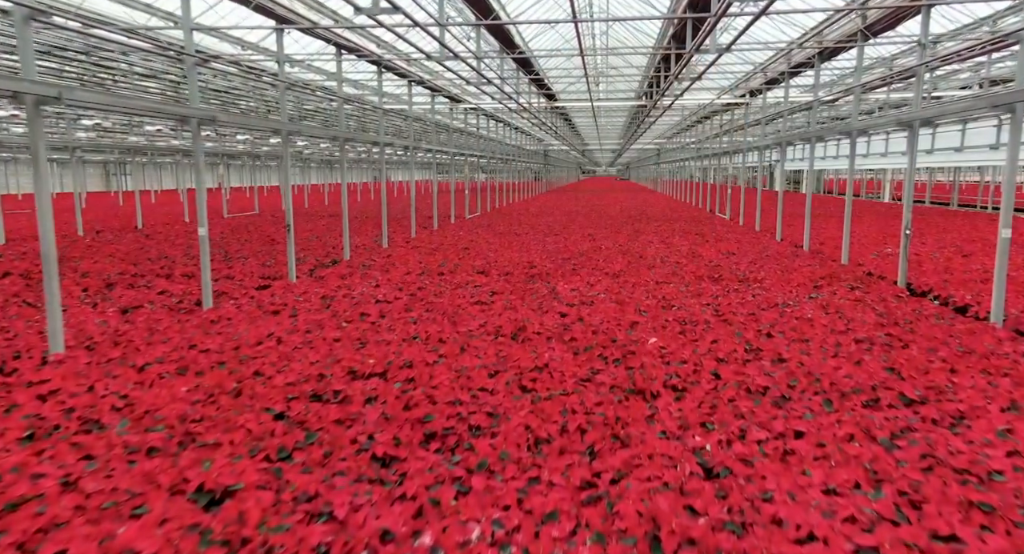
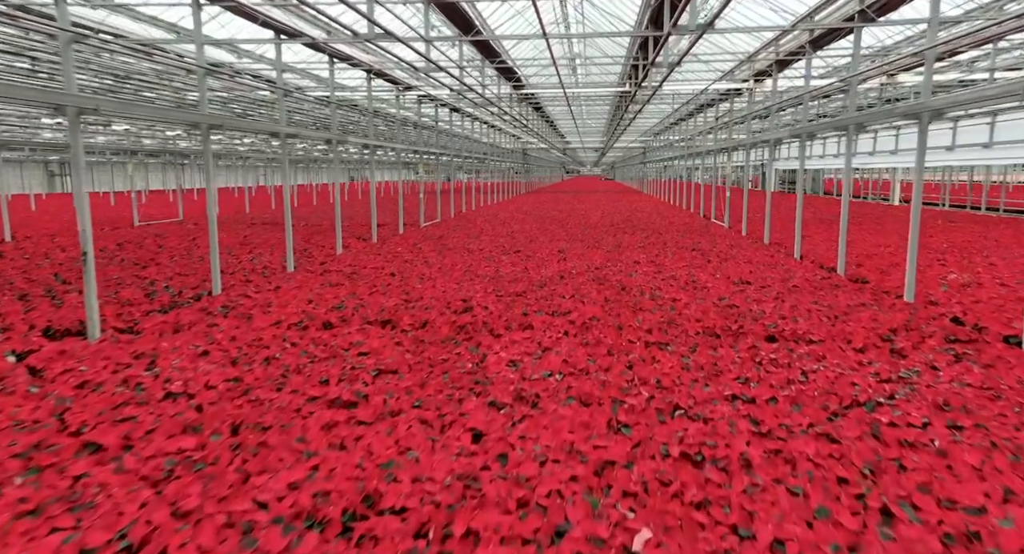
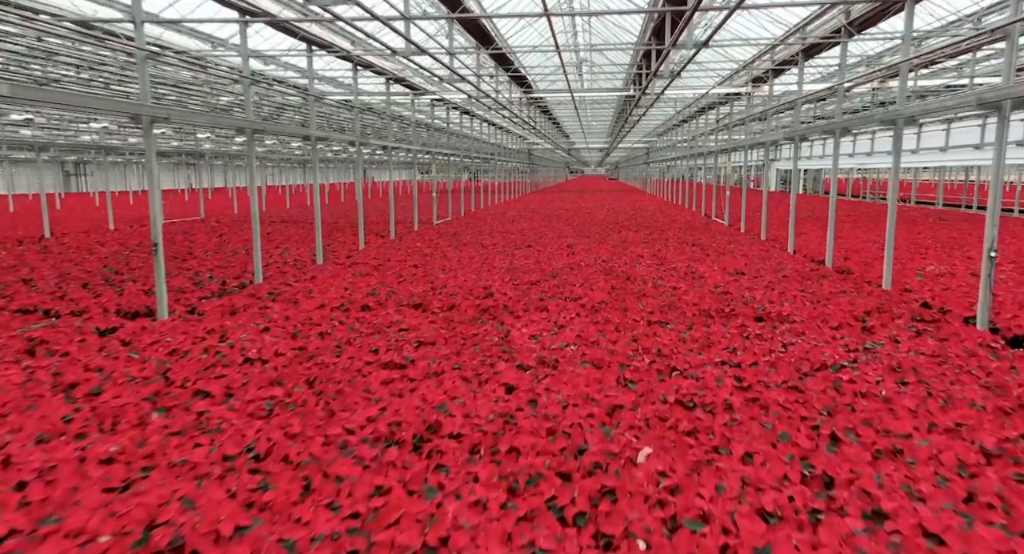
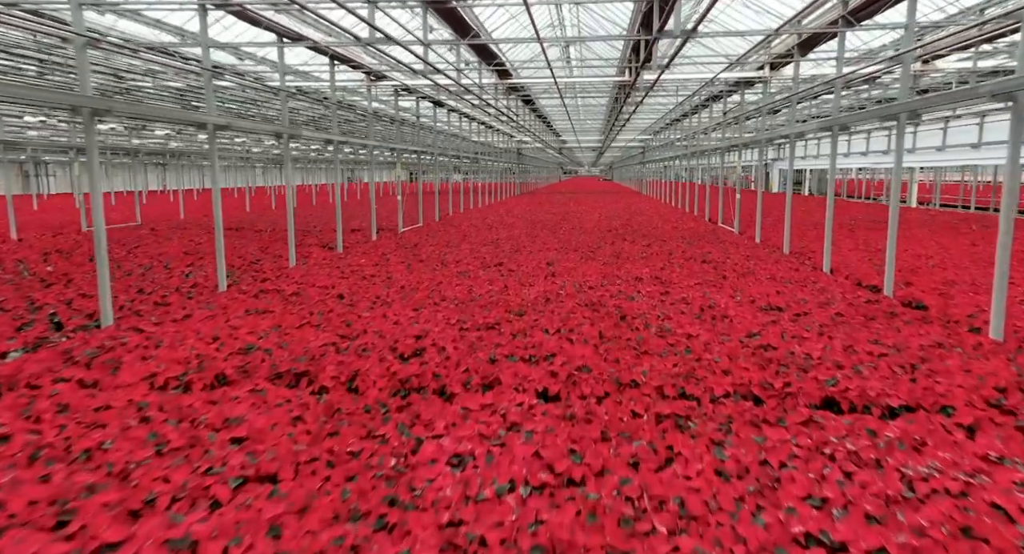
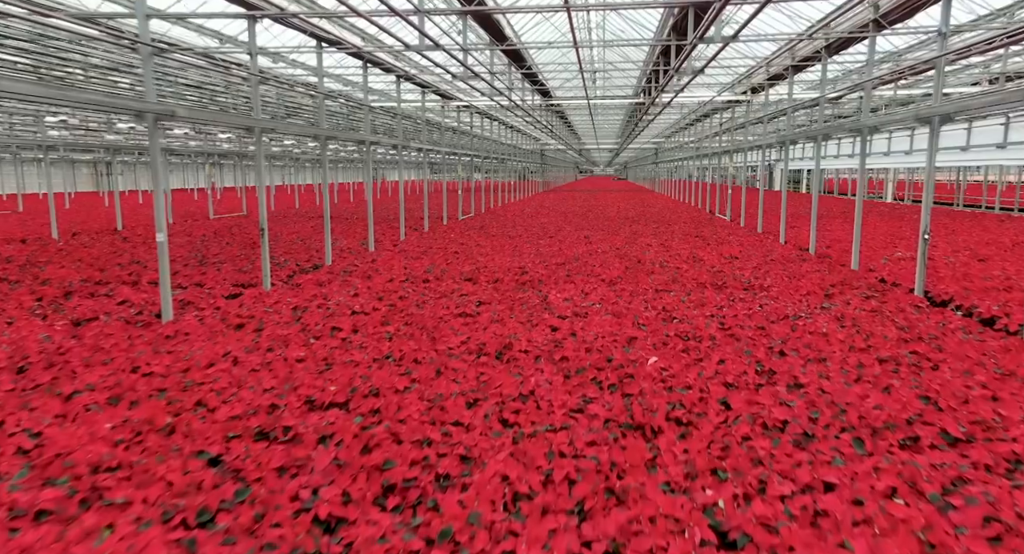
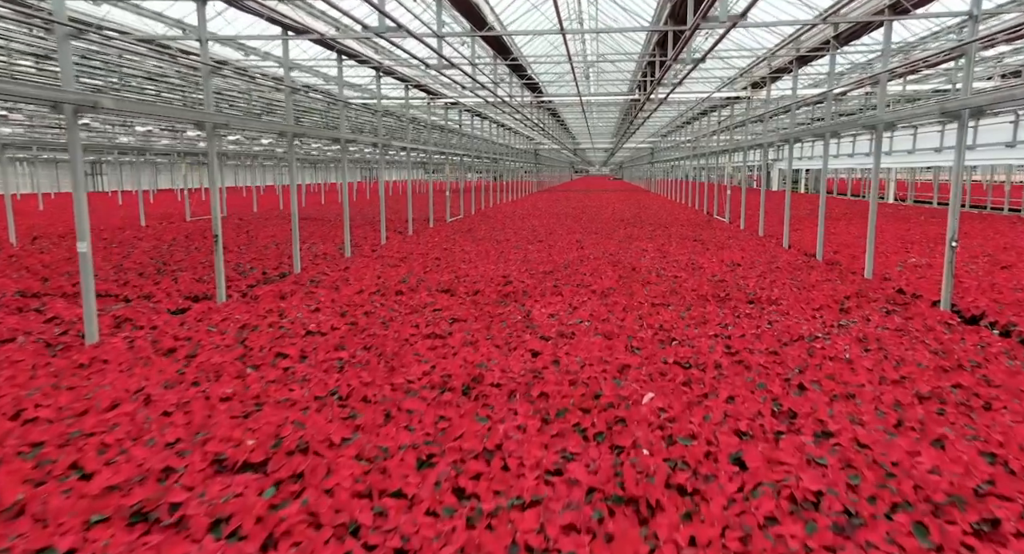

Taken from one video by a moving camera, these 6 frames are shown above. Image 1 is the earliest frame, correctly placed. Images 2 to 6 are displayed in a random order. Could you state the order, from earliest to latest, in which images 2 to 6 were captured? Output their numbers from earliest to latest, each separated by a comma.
5, 6, 3, 2, 4
